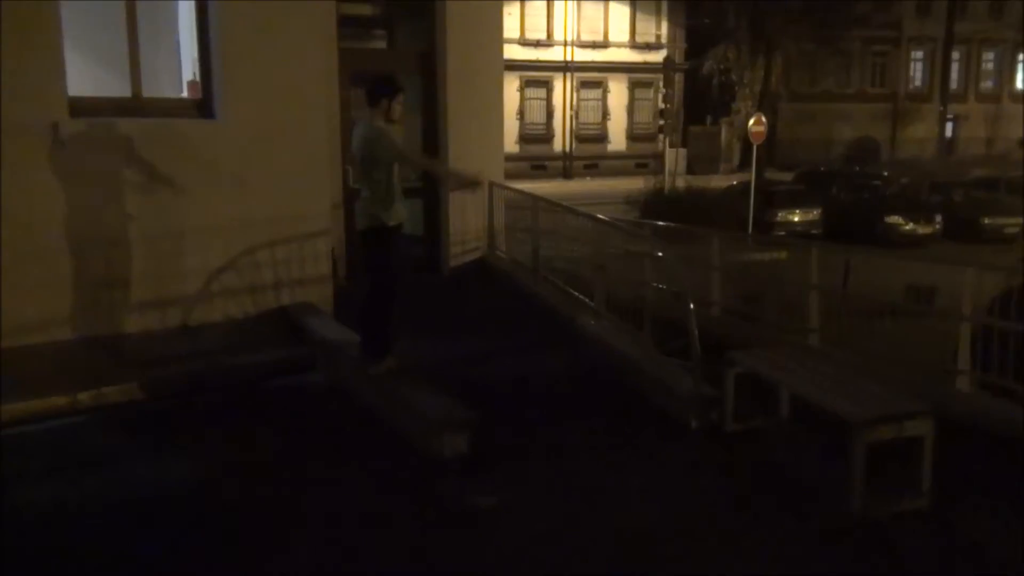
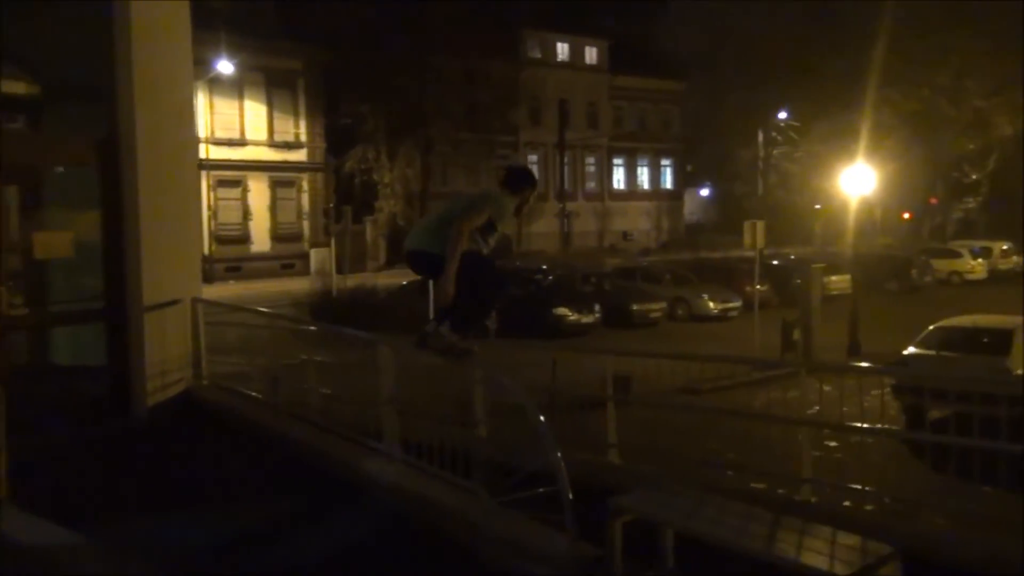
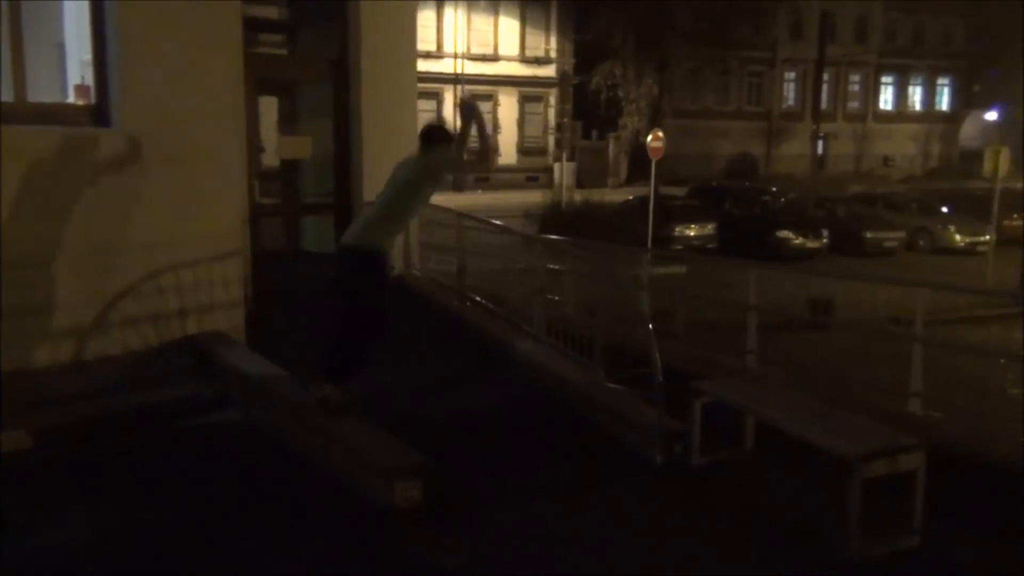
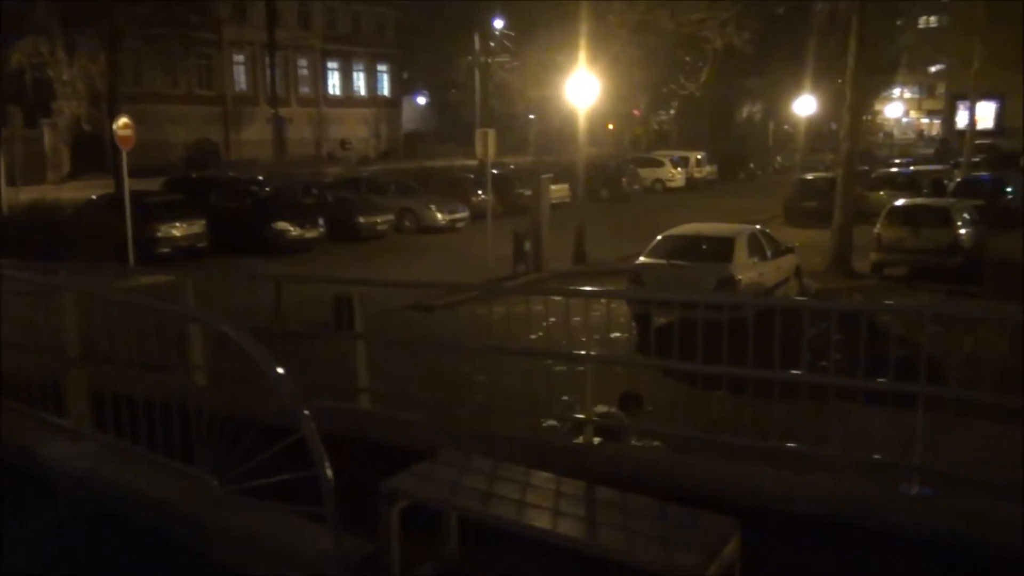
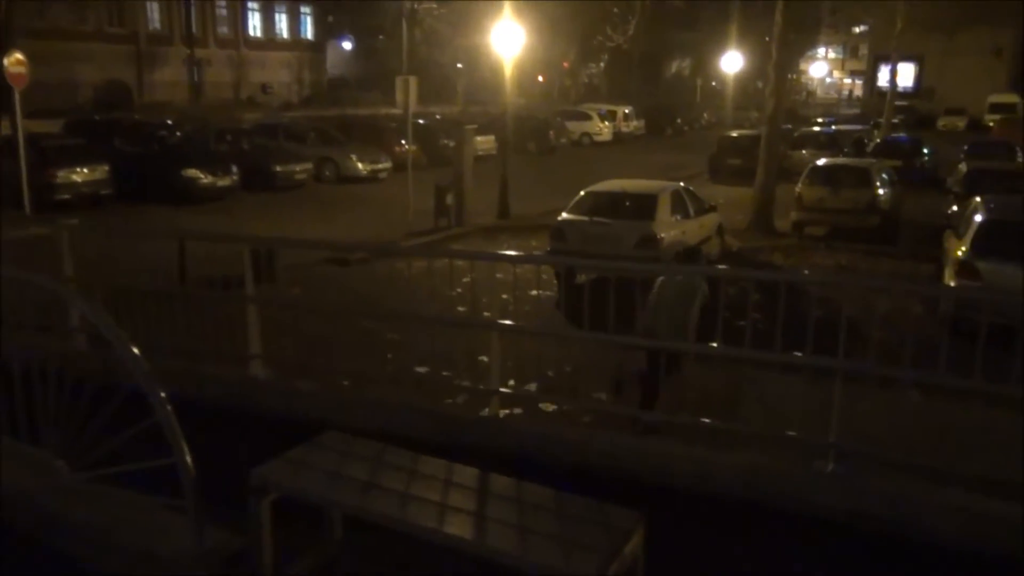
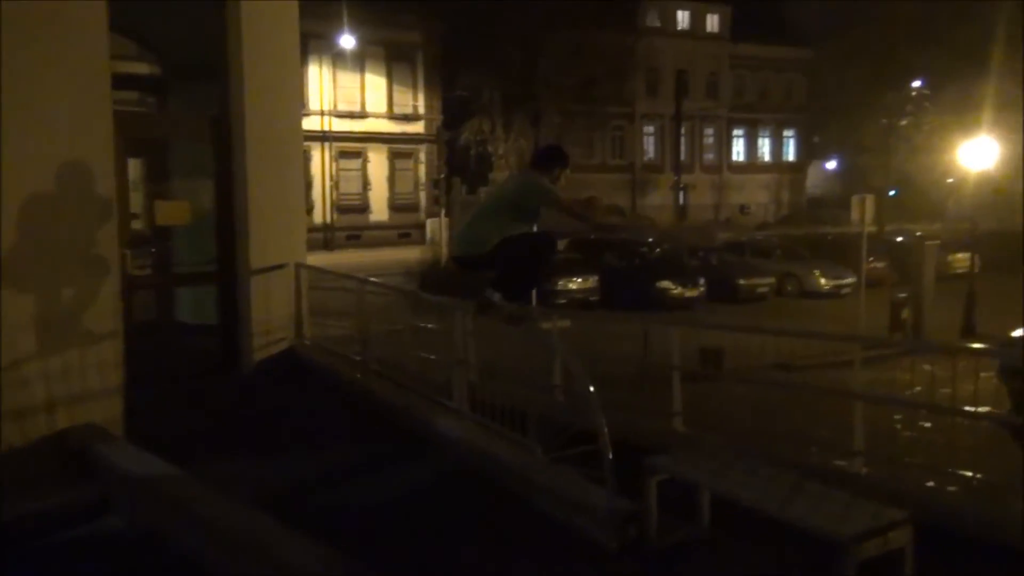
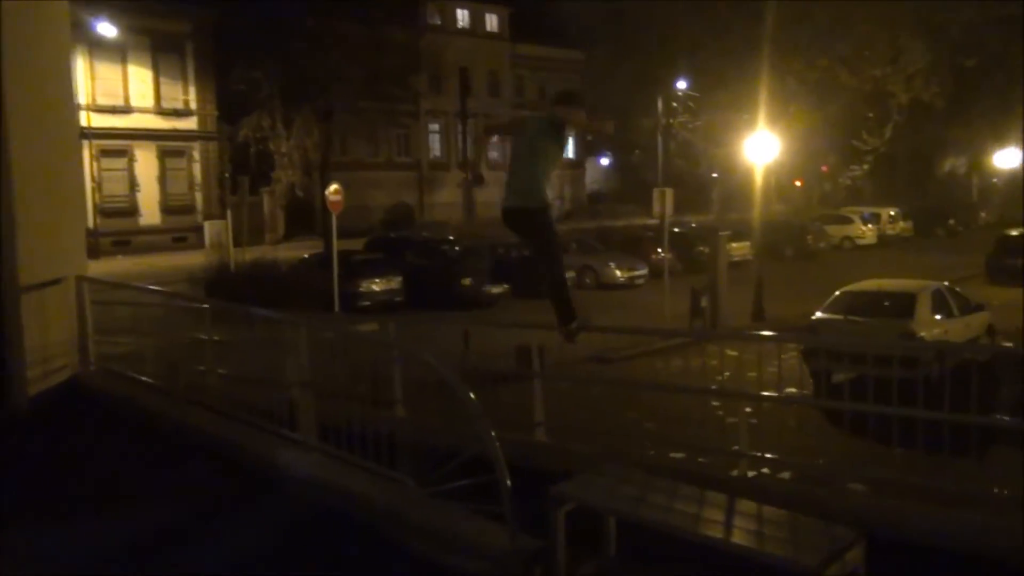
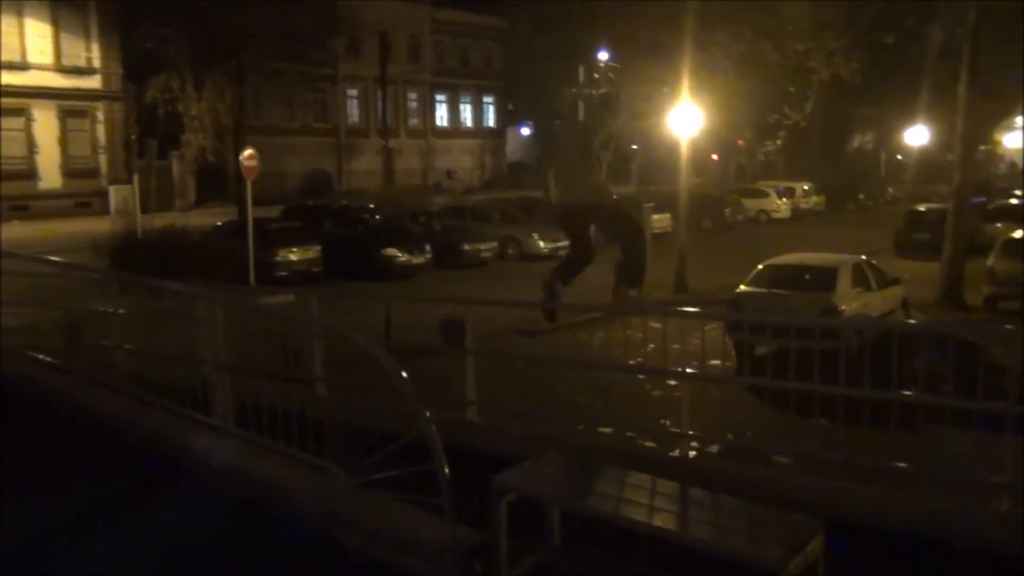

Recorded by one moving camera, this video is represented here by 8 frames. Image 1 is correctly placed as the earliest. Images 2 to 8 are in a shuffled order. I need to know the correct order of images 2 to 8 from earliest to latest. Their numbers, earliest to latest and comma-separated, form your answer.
3, 6, 2, 7, 8, 4, 5
